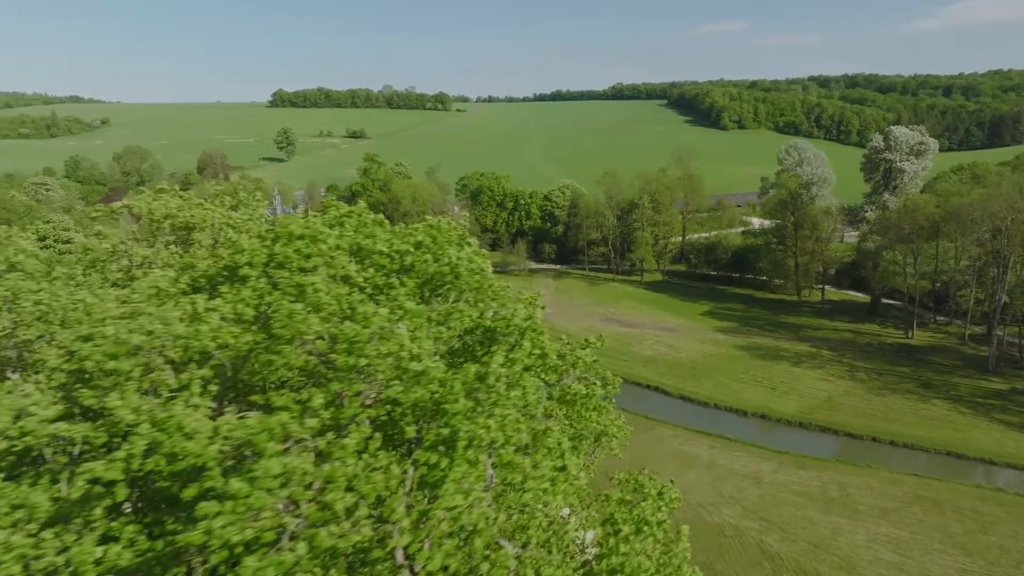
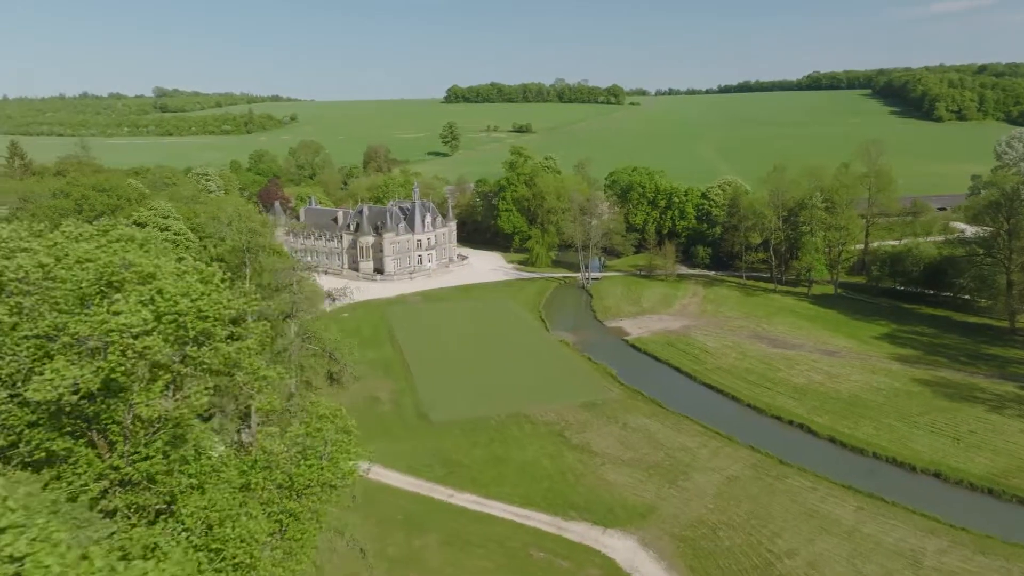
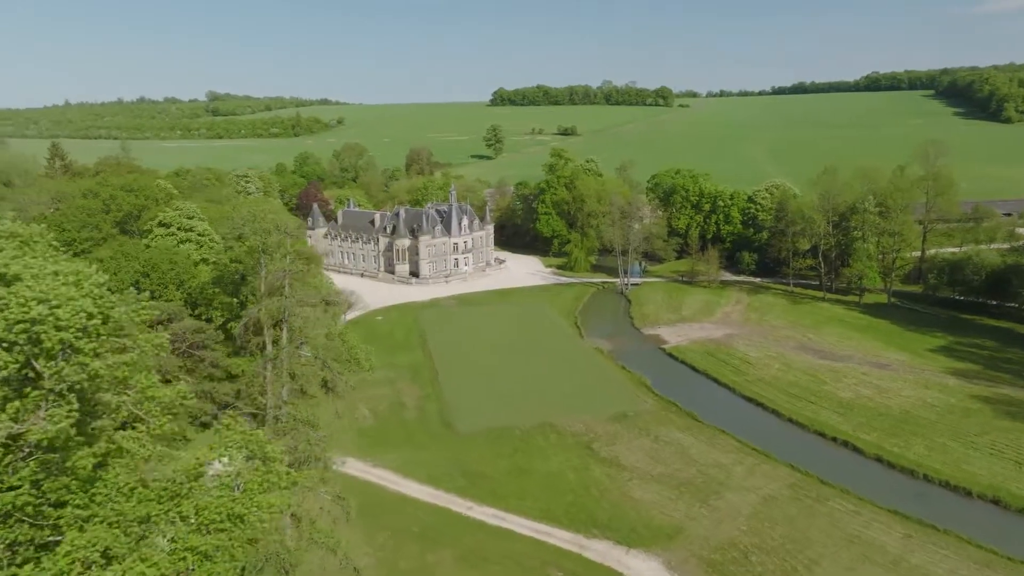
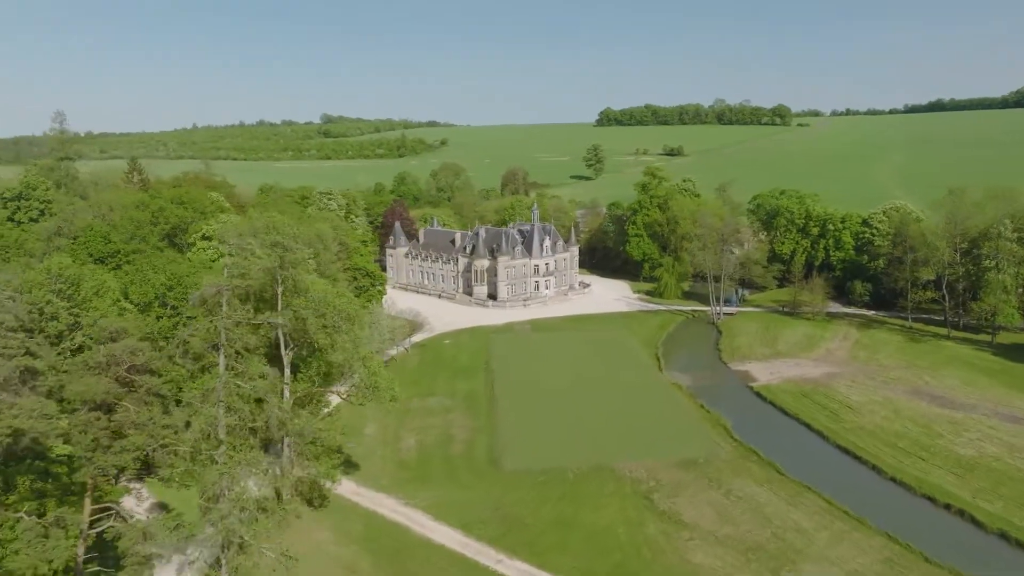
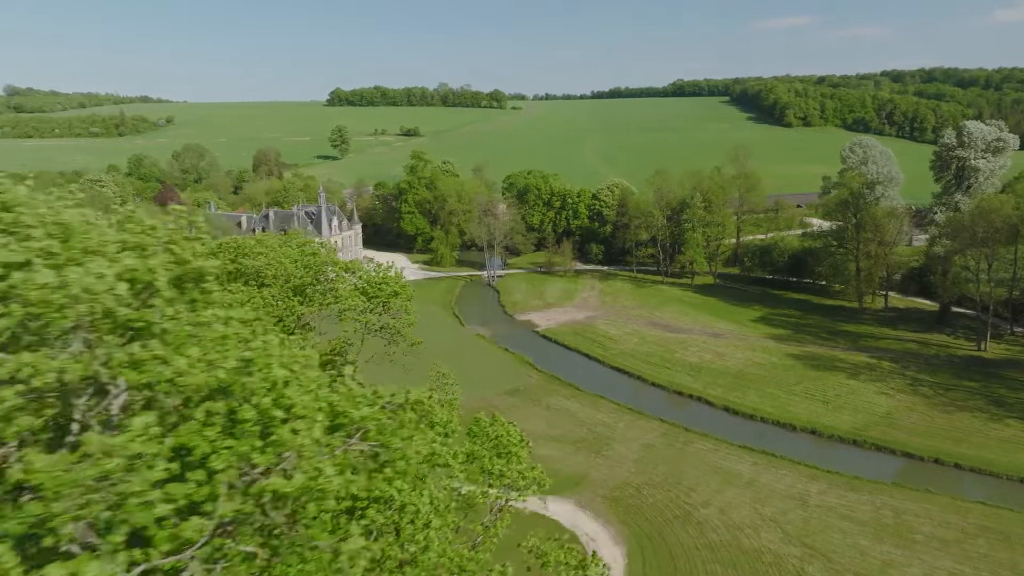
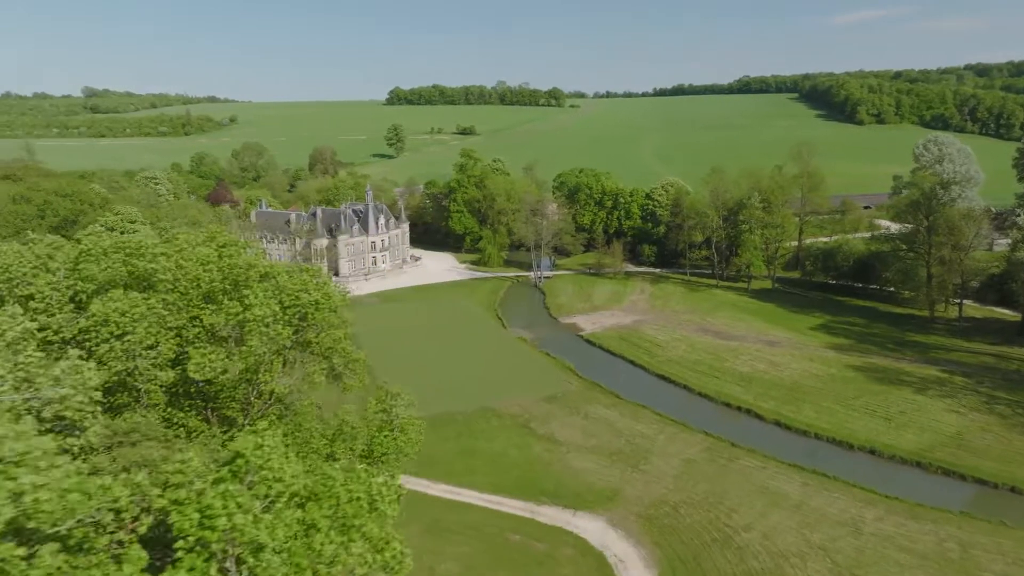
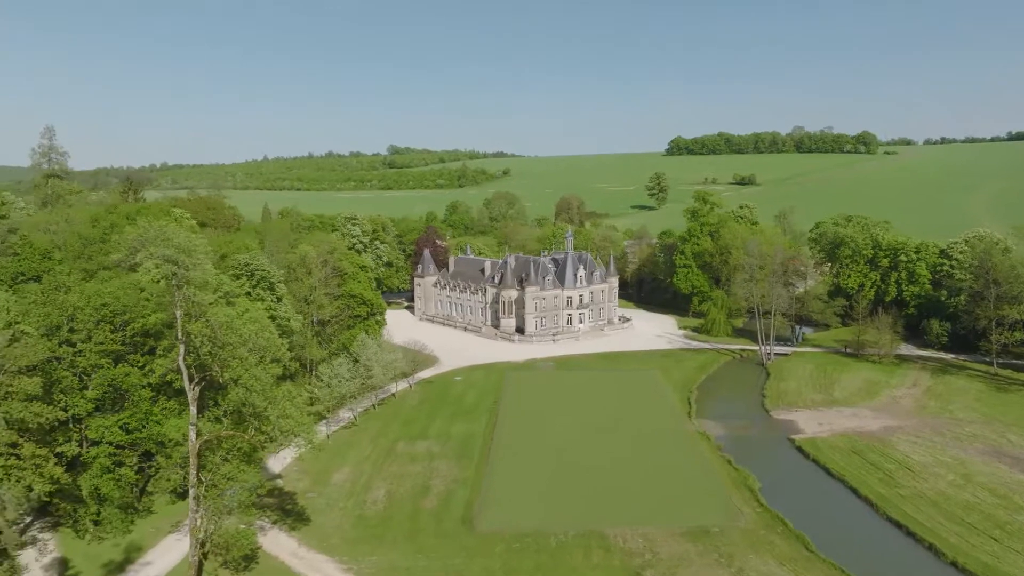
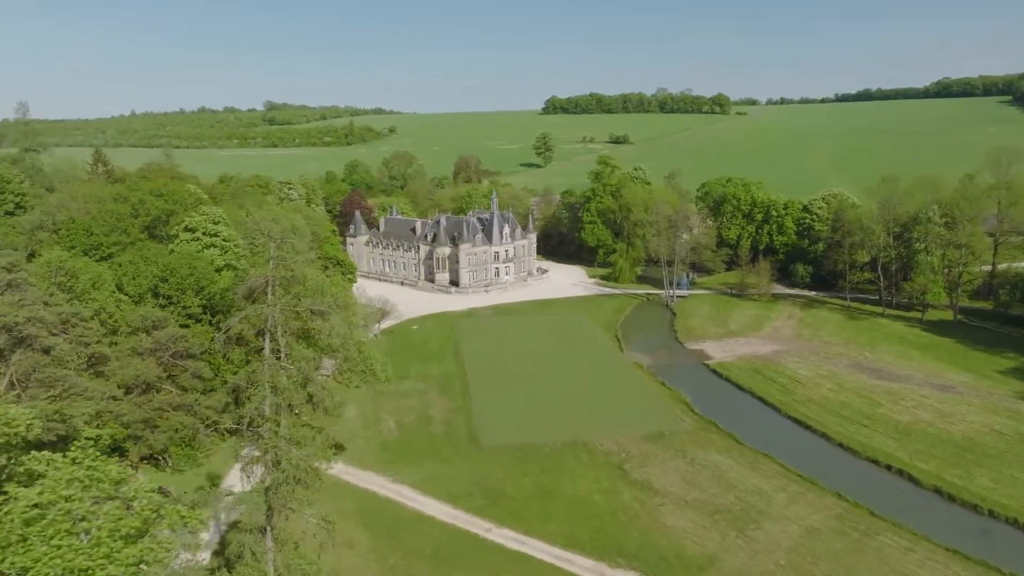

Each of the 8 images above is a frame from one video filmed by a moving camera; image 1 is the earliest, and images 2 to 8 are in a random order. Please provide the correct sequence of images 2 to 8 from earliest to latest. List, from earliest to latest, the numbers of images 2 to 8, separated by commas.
5, 6, 2, 3, 8, 4, 7
